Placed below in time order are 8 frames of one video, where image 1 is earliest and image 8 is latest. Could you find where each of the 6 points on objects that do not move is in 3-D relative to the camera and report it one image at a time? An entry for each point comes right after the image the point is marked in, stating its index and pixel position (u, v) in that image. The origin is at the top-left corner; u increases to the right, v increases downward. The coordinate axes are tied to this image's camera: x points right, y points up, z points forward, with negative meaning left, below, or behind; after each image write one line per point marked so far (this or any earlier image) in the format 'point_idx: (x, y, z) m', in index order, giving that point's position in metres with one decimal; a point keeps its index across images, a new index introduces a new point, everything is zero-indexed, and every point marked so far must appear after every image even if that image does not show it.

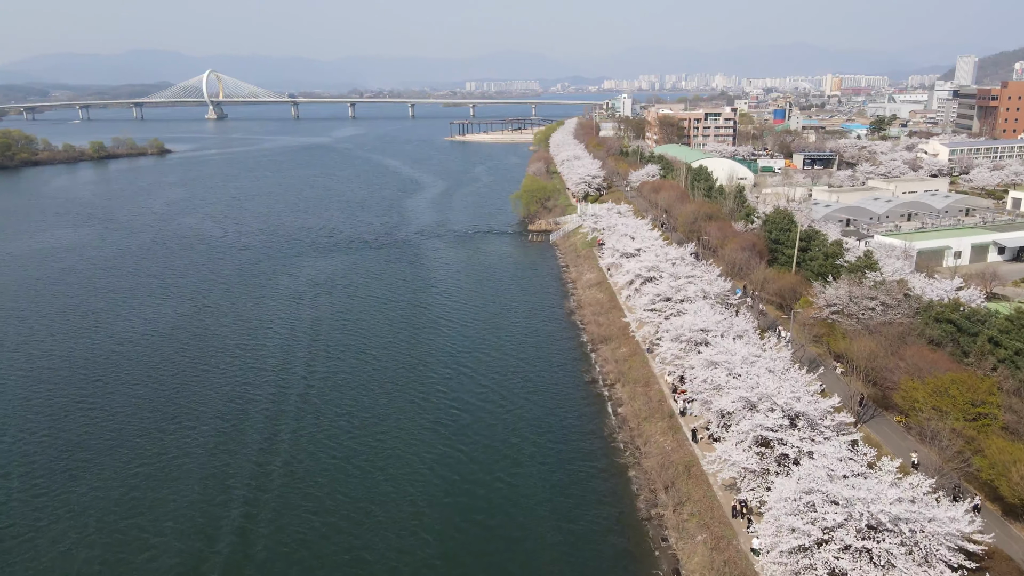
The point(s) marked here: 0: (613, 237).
0: (+2.5, +1.3, +19.7) m
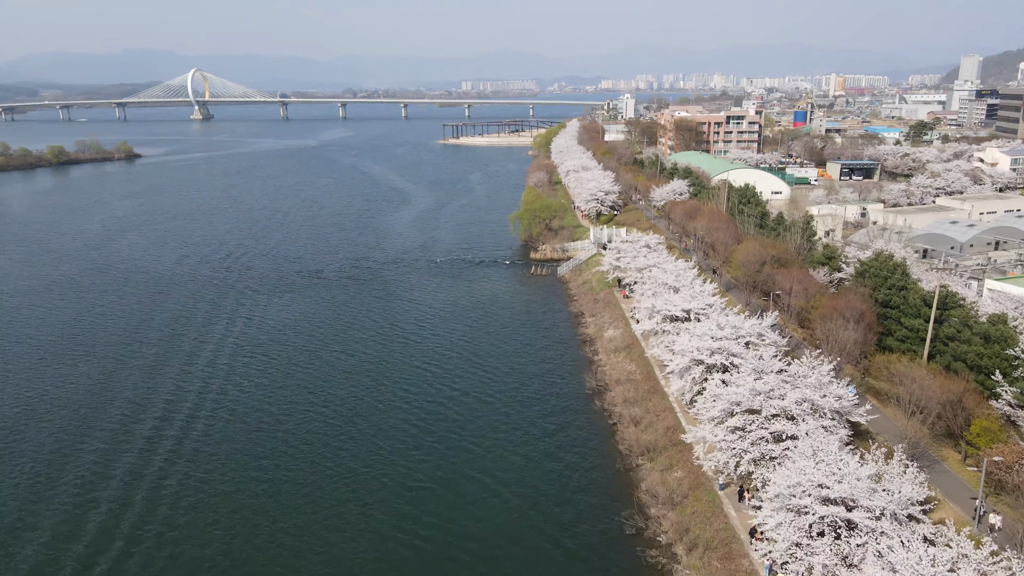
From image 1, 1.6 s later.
0: (+2.6, 0.0, +14.8) m
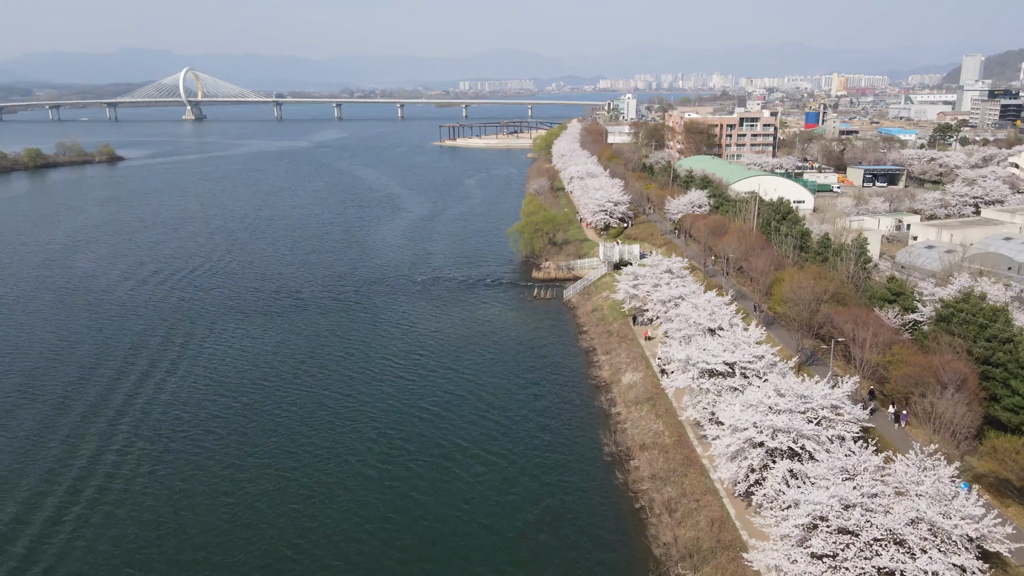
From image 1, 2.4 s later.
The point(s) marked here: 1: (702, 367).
0: (+2.6, -0.6, +12.4) m
1: (+2.6, -1.1, +10.5) m
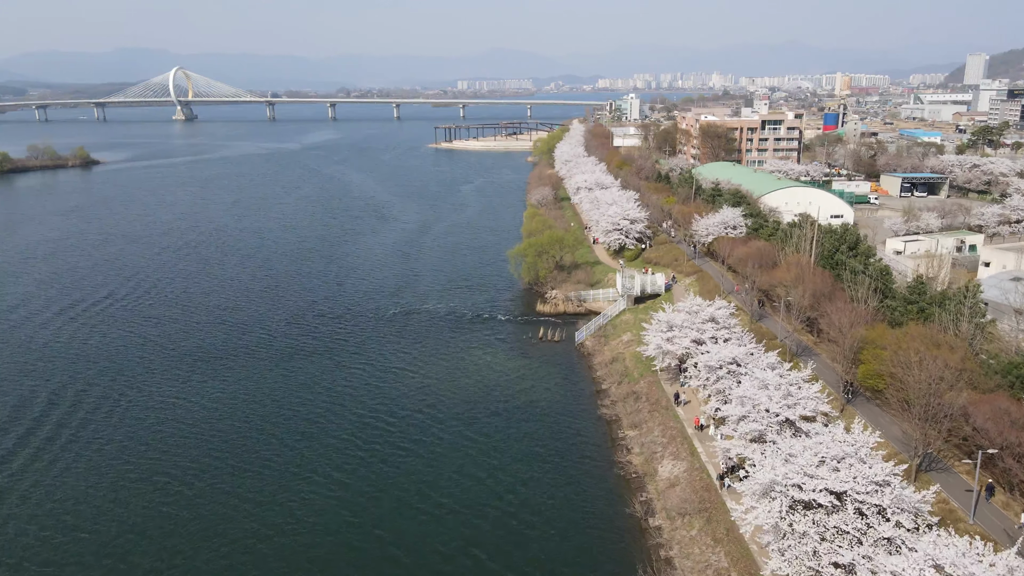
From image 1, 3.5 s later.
0: (+2.6, -1.5, +9.1) m
1: (+2.6, -1.9, +7.2) m
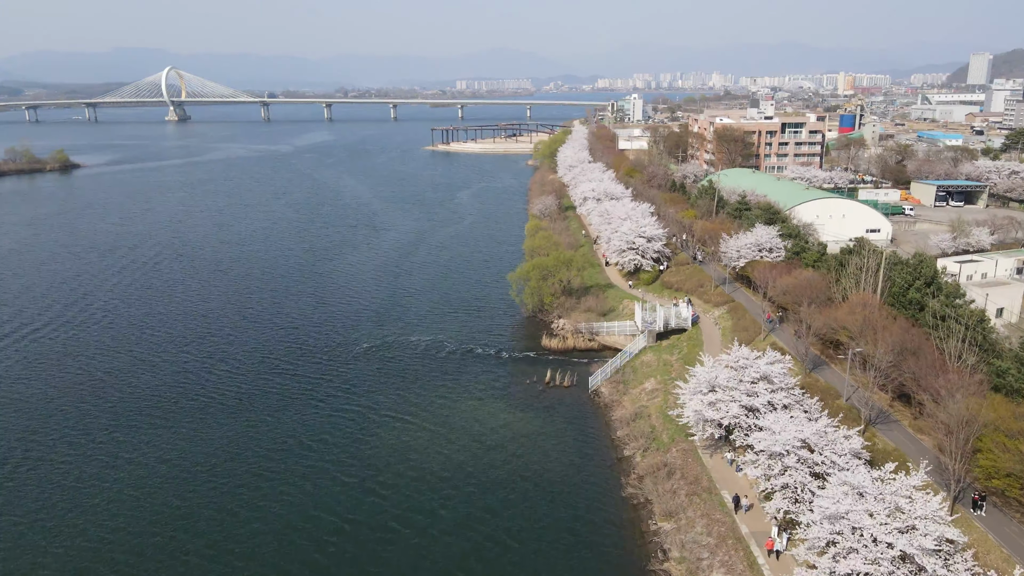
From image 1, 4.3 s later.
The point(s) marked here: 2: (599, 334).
0: (+2.7, -2.1, +6.6) m
1: (+2.7, -2.6, +4.7) m
2: (+1.8, -0.9, +16.1) m
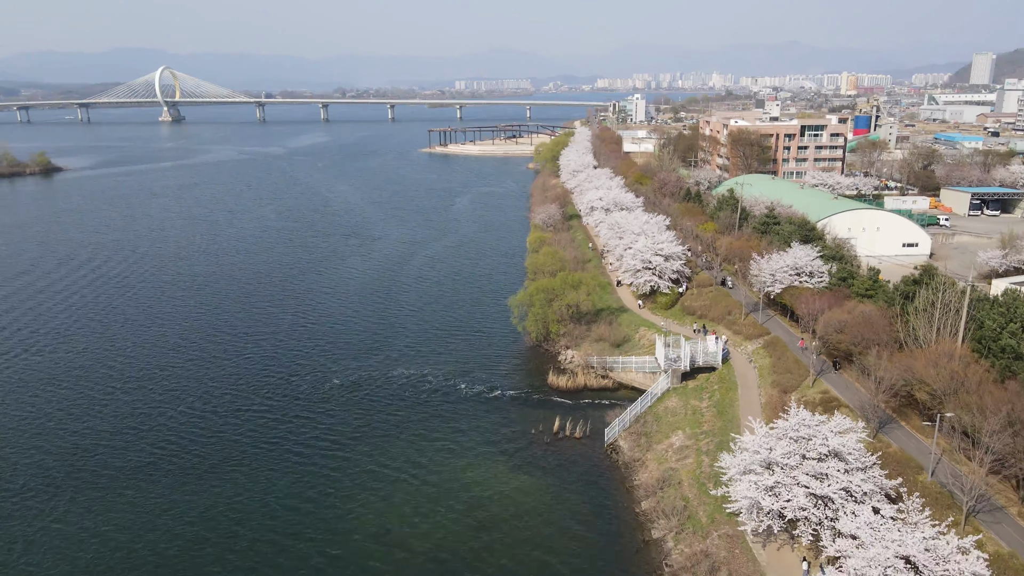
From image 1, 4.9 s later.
0: (+2.7, -2.6, +4.6) m
1: (+2.7, -3.1, +2.7) m
2: (+1.8, -1.5, +14.0) m
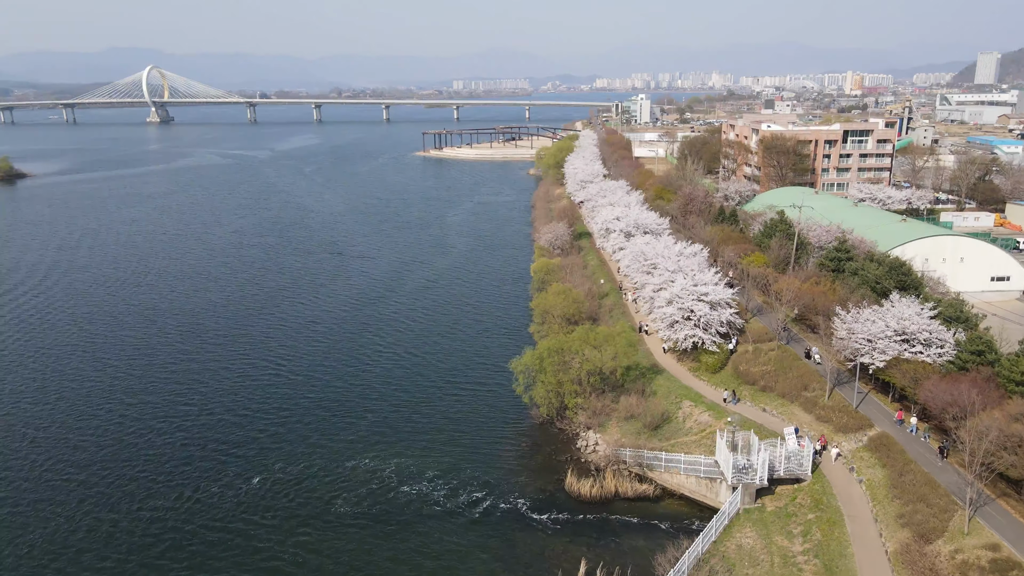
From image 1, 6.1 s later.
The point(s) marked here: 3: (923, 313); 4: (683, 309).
0: (+2.8, -3.6, +0.9) m
1: (+2.8, -4.0, -1.0) m
2: (+1.9, -2.4, +10.3) m
3: (+5.6, -0.4, +10.4) m
4: (+2.9, -0.4, +13.1) m
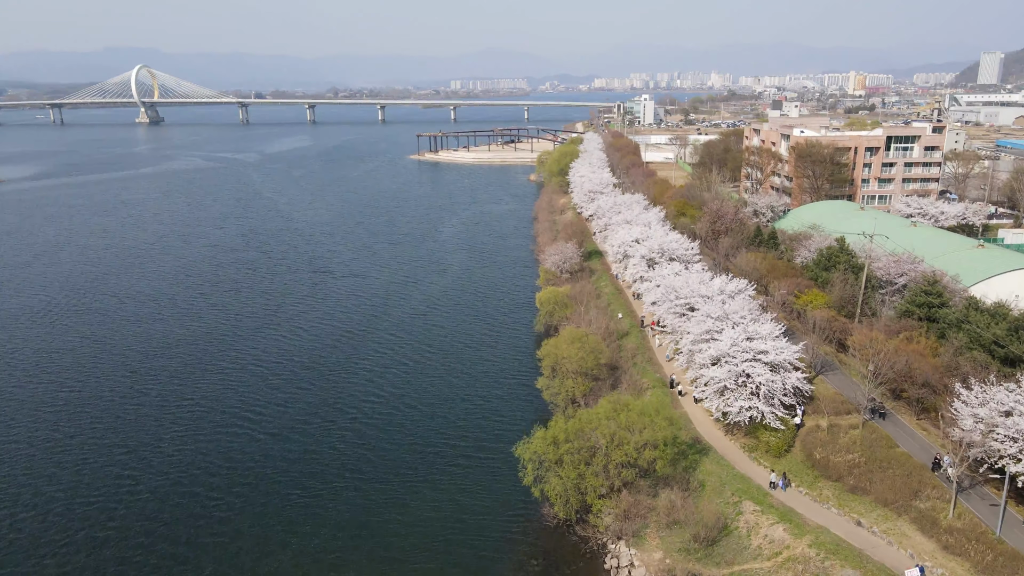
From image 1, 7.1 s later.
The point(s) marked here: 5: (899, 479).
0: (+2.9, -4.3, -2.0) m
1: (+2.9, -4.8, -3.9) m
2: (+2.0, -3.2, +7.4) m
3: (+5.6, -1.1, +7.6) m
4: (+3.0, -1.1, +10.2) m
5: (+4.3, -2.0, +8.5) m
